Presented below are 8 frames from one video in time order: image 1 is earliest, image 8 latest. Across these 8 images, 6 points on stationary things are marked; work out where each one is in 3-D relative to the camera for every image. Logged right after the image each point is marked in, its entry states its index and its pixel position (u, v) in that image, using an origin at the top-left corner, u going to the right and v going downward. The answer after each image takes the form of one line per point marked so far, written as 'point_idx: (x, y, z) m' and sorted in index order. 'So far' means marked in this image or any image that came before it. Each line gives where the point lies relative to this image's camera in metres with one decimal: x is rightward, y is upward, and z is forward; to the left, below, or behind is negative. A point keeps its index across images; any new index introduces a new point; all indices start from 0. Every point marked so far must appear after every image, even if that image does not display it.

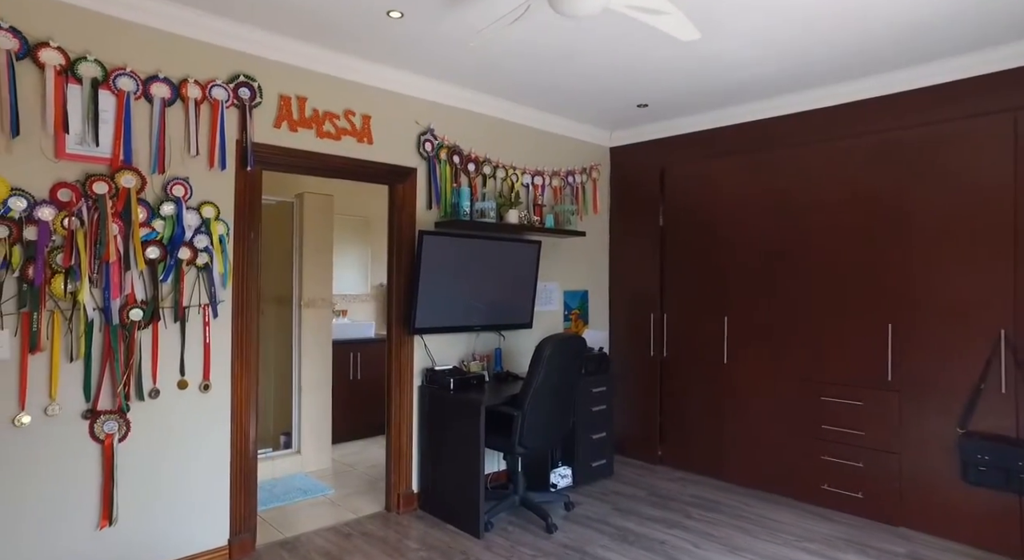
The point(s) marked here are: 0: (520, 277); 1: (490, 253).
0: (0.0, 0.0, +3.9) m
1: (-0.1, +0.2, +3.7) m
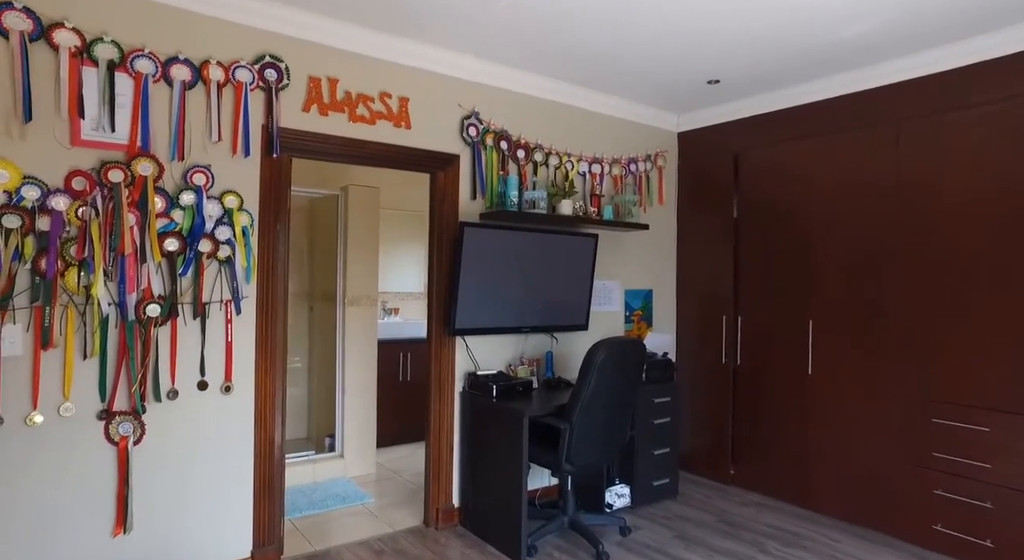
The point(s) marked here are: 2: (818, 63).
0: (+0.3, 0.0, +3.6) m
1: (+0.1, +0.2, +3.4) m
2: (+1.5, +1.1, +3.2) m
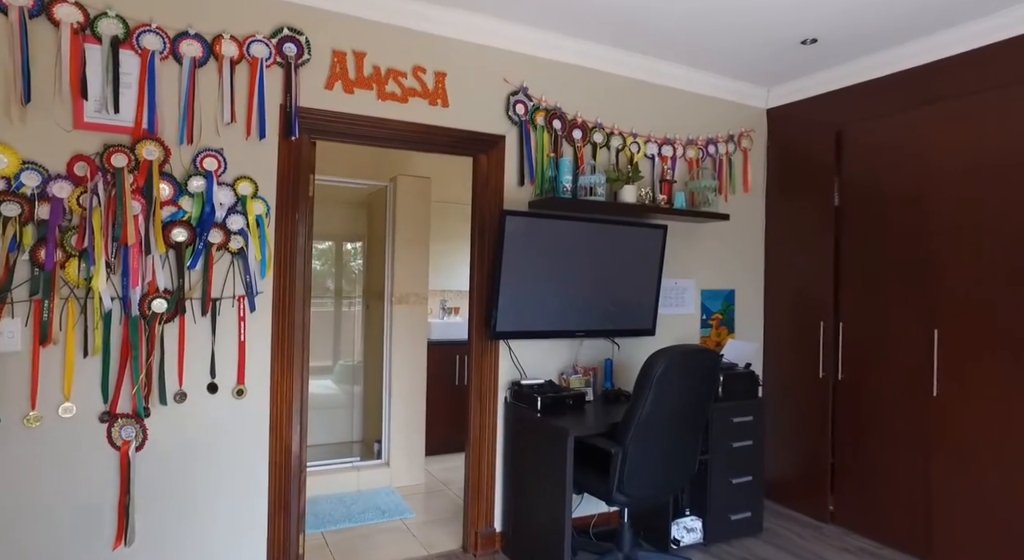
0: (+0.6, 0.0, +3.1) m
1: (+0.4, +0.2, +3.0) m
2: (+1.7, +1.1, +2.6) m
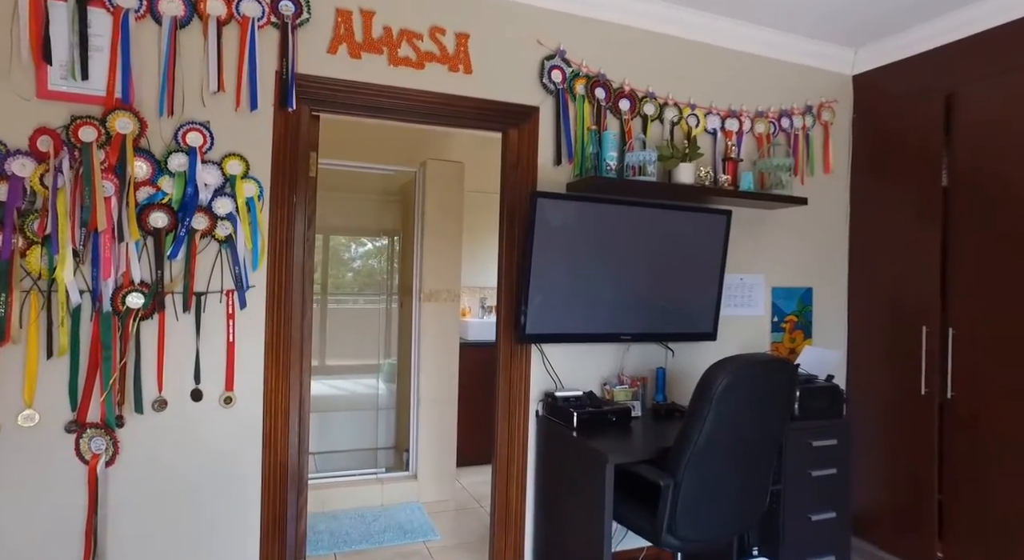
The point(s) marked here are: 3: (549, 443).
0: (+0.8, +0.1, +2.7) m
1: (+0.5, +0.2, +2.5) m
2: (+1.8, +1.1, +2.0) m
3: (+0.1, -0.6, +2.4) m
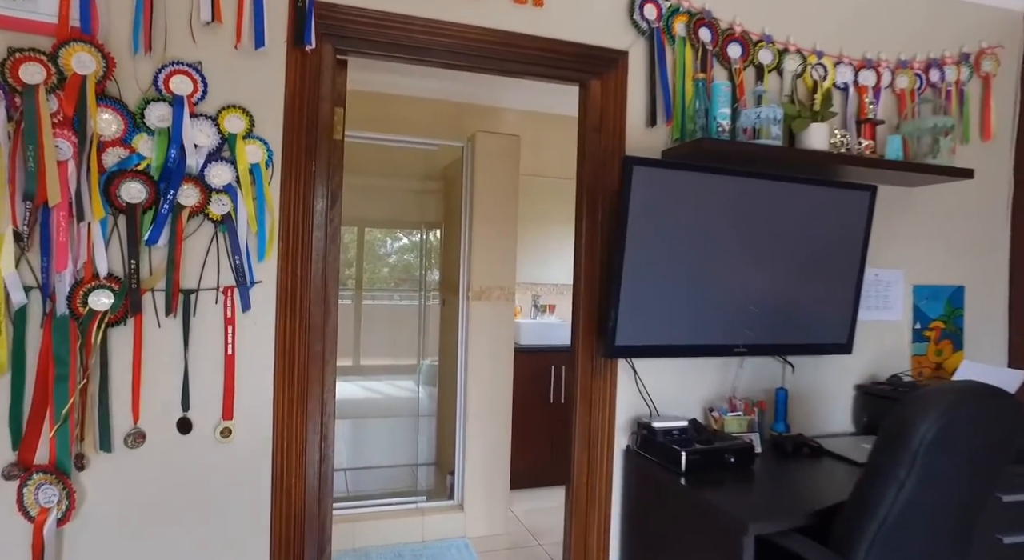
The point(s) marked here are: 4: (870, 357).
0: (+1.0, +0.1, +2.1) m
1: (+0.8, +0.2, +1.9) m
2: (+2.0, +1.1, +1.3) m
3: (+0.4, -0.6, +1.8) m
4: (+1.3, -0.3, +2.3) m
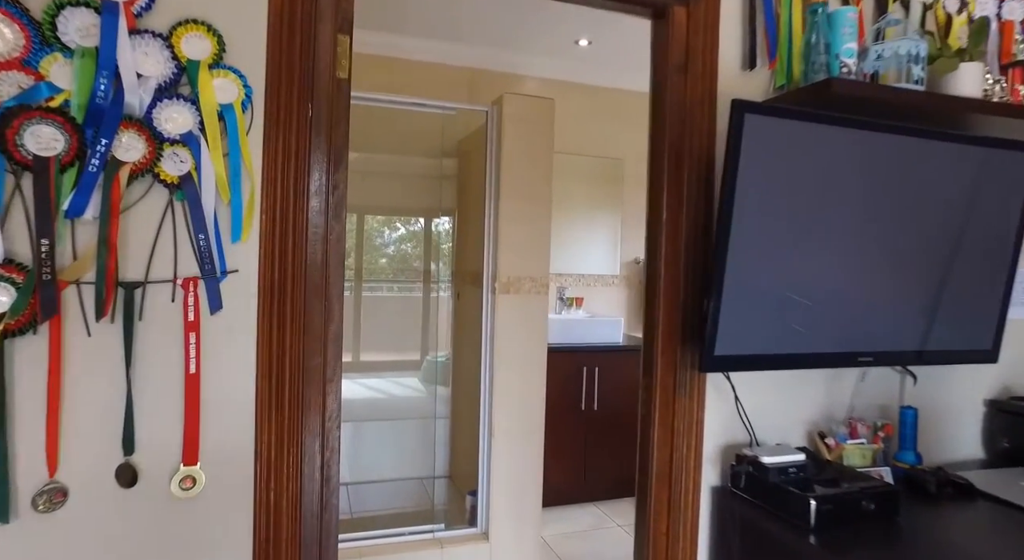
0: (+1.1, +0.1, +1.6) m
1: (+0.9, +0.2, +1.5) m
2: (+2.1, +1.1, +0.9) m
3: (+0.5, -0.6, +1.4) m
4: (+1.4, -0.2, +1.8) m
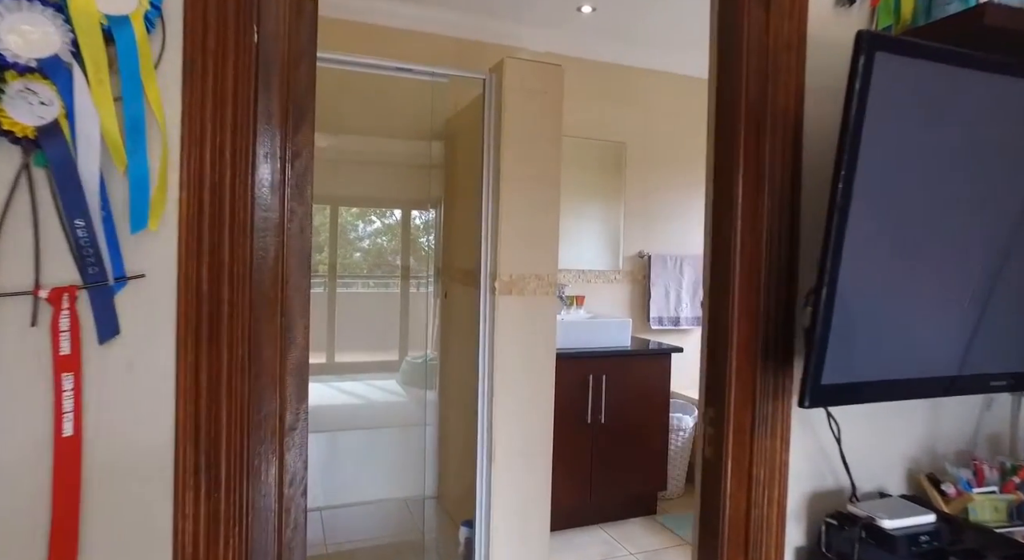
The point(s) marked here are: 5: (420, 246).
0: (+1.2, +0.1, +1.3) m
1: (+0.9, +0.2, +1.1) m
2: (+2.2, +1.1, +0.5) m
3: (+0.6, -0.6, +1.0) m
4: (+1.4, -0.2, +1.5) m
5: (-0.5, +0.2, +3.5) m
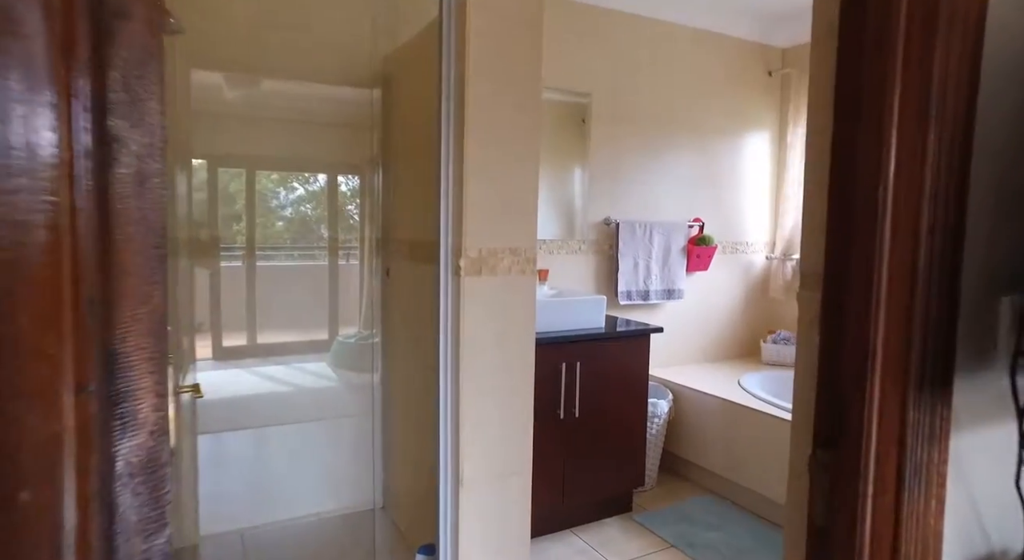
0: (+1.2, +0.1, +0.9) m
1: (+1.0, +0.3, +0.7) m
2: (+2.3, +1.1, +0.2) m
3: (+0.6, -0.6, +0.6) m
4: (+1.4, -0.2, +1.2) m
5: (-0.7, +0.3, +2.9) m
